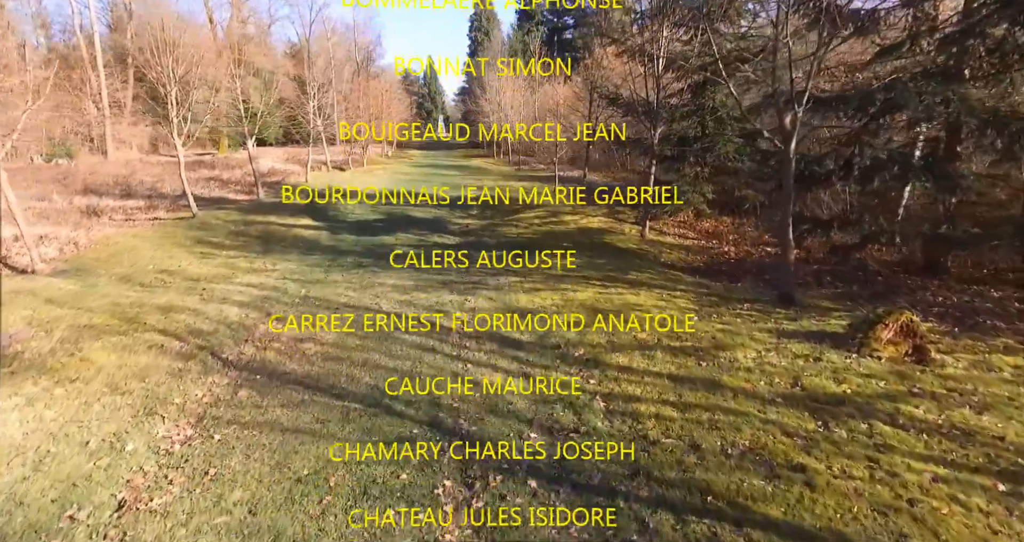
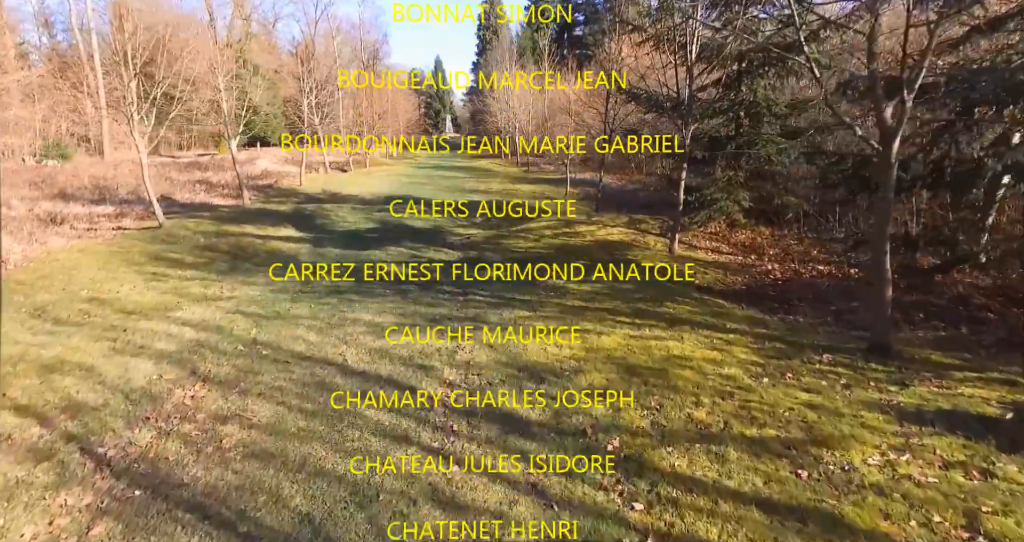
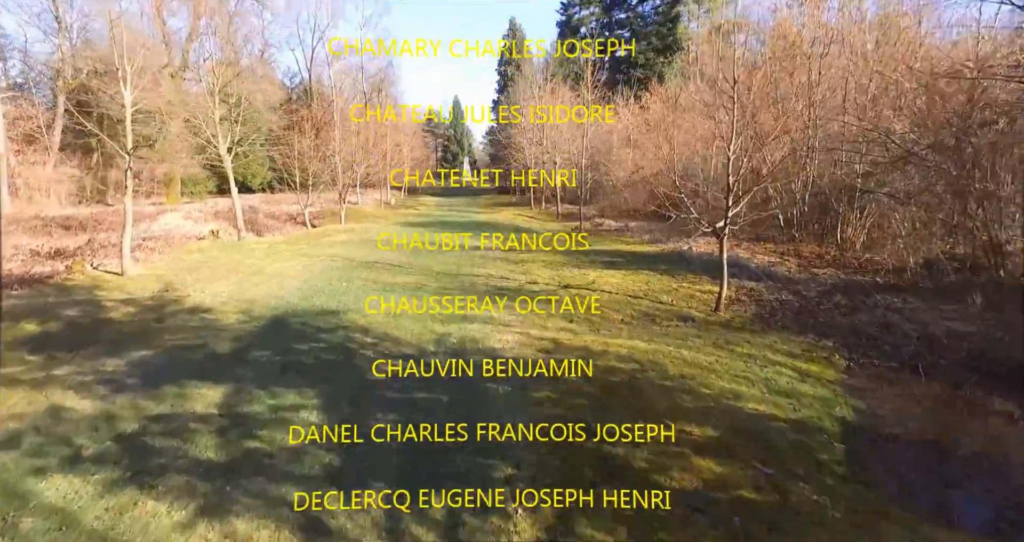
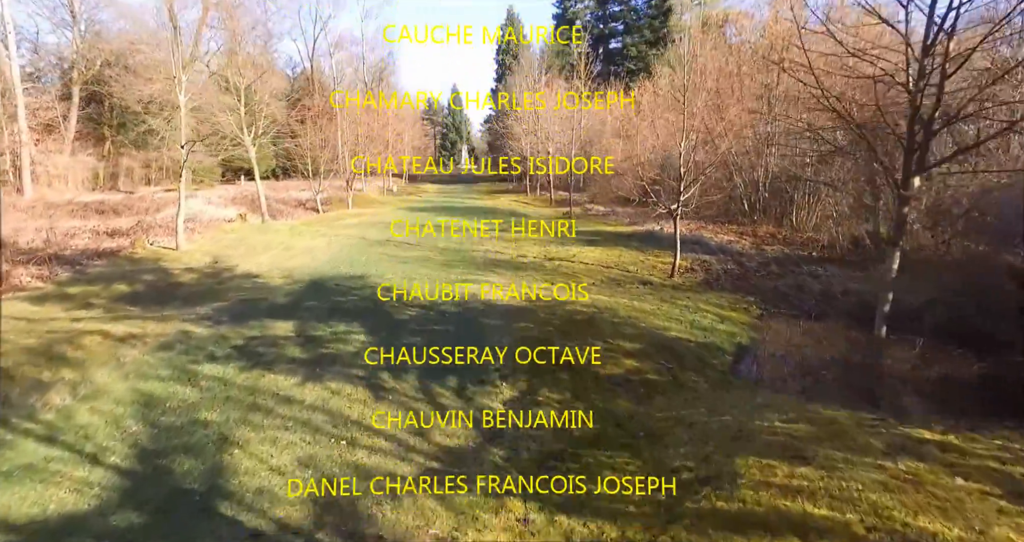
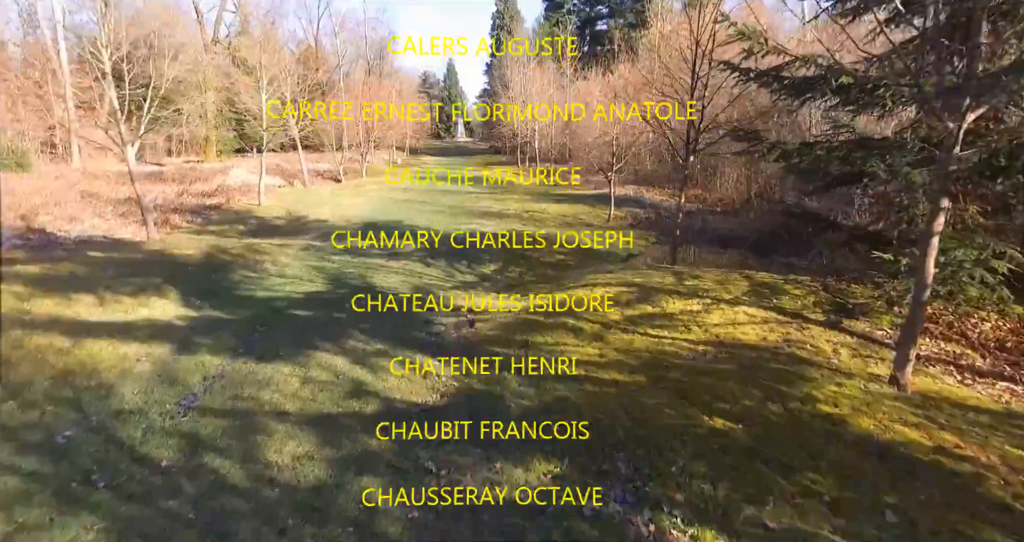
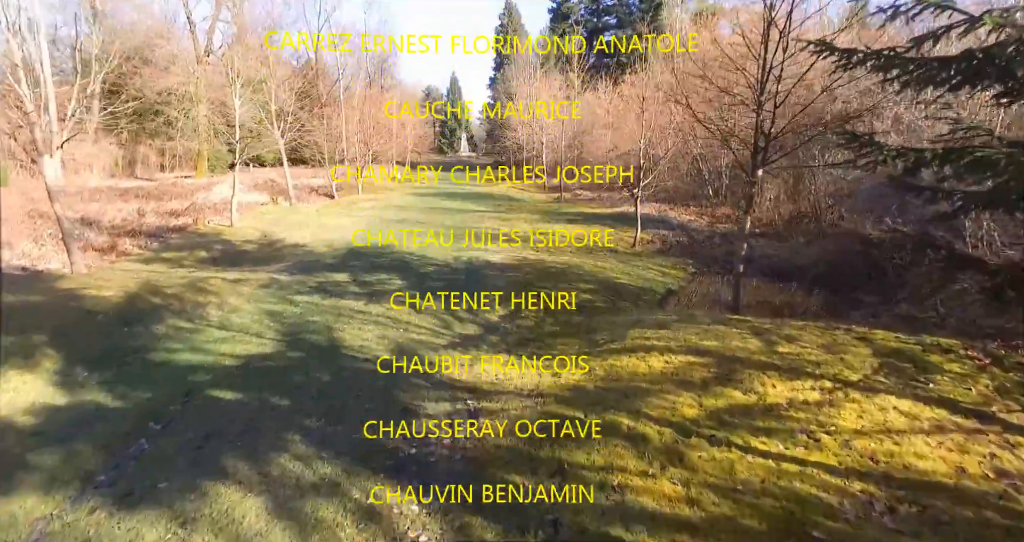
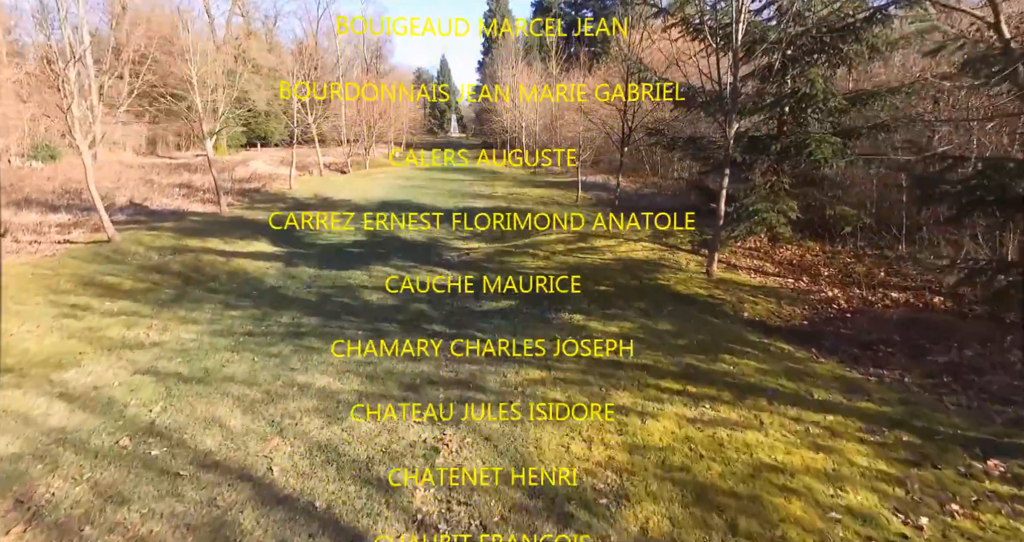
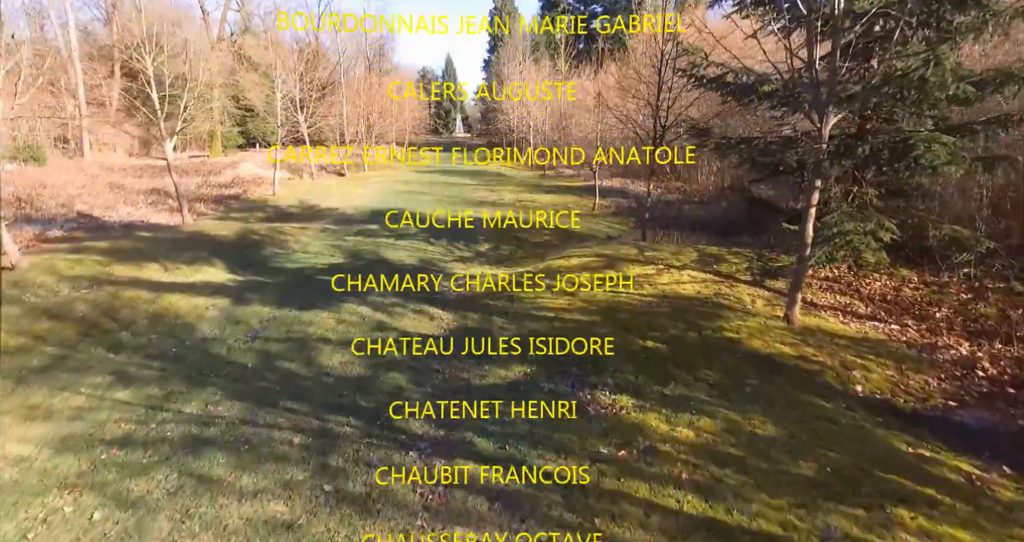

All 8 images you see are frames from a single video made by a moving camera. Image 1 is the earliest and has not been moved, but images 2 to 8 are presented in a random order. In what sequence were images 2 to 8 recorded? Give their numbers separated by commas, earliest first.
2, 7, 8, 5, 6, 4, 3
